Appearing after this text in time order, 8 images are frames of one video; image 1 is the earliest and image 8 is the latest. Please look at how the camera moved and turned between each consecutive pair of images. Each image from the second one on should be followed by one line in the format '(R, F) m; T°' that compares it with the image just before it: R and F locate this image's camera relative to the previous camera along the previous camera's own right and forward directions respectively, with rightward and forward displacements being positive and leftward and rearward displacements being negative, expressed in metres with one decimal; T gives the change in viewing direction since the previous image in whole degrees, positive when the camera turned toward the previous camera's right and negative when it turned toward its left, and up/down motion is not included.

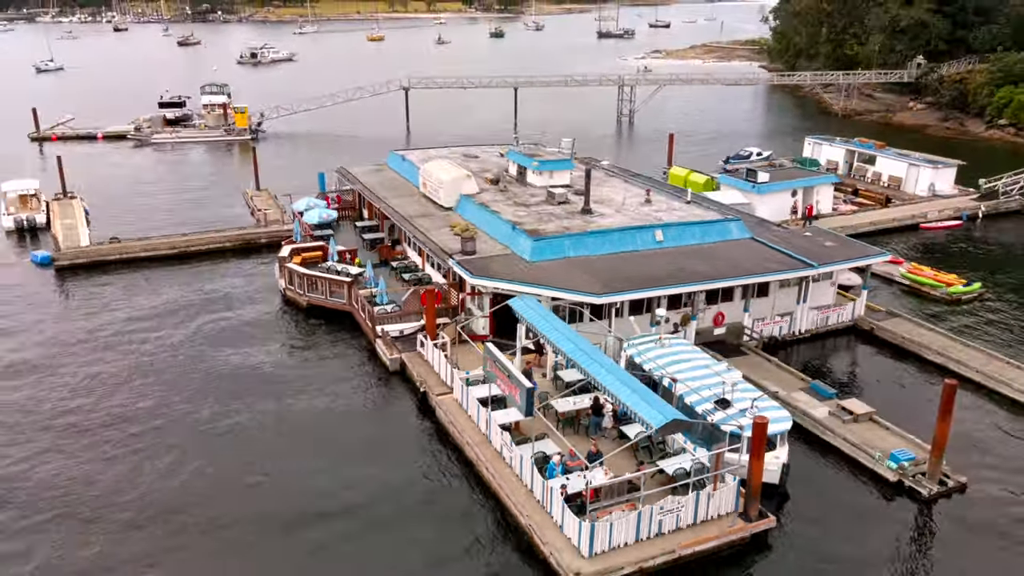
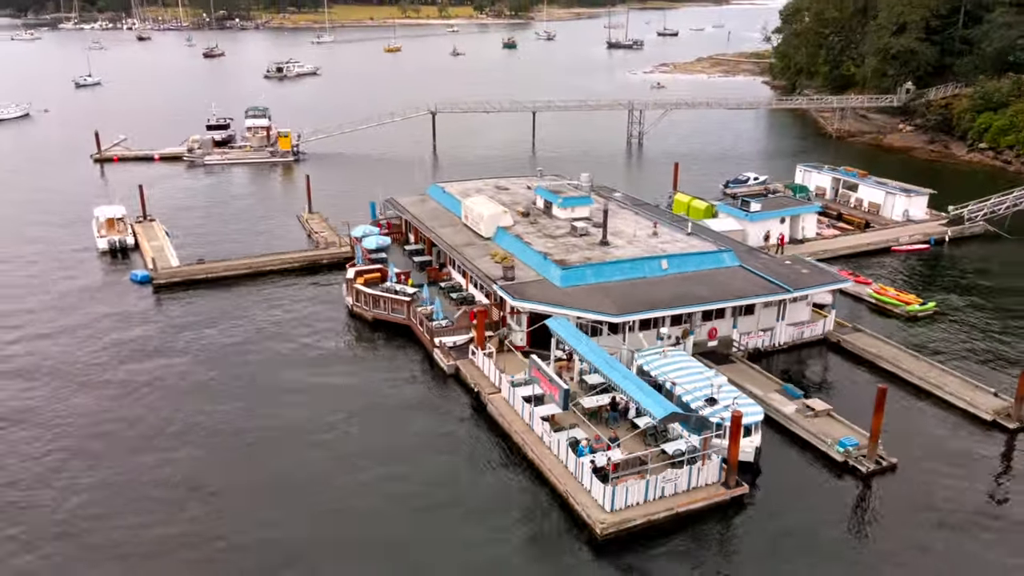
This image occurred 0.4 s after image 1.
(-0.5, -3.4) m; -1°
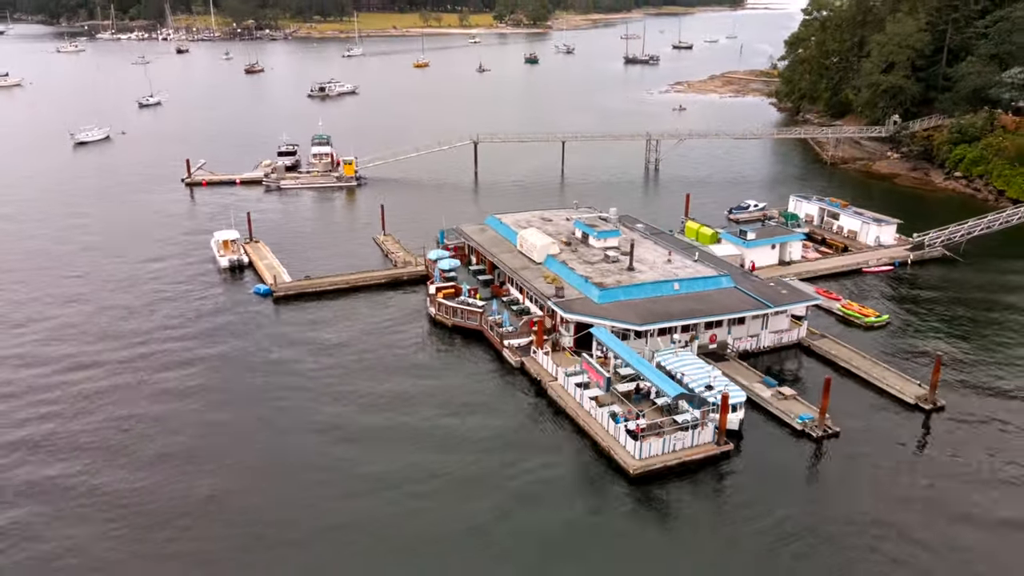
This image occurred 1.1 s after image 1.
(-1.1, -6.1) m; -1°
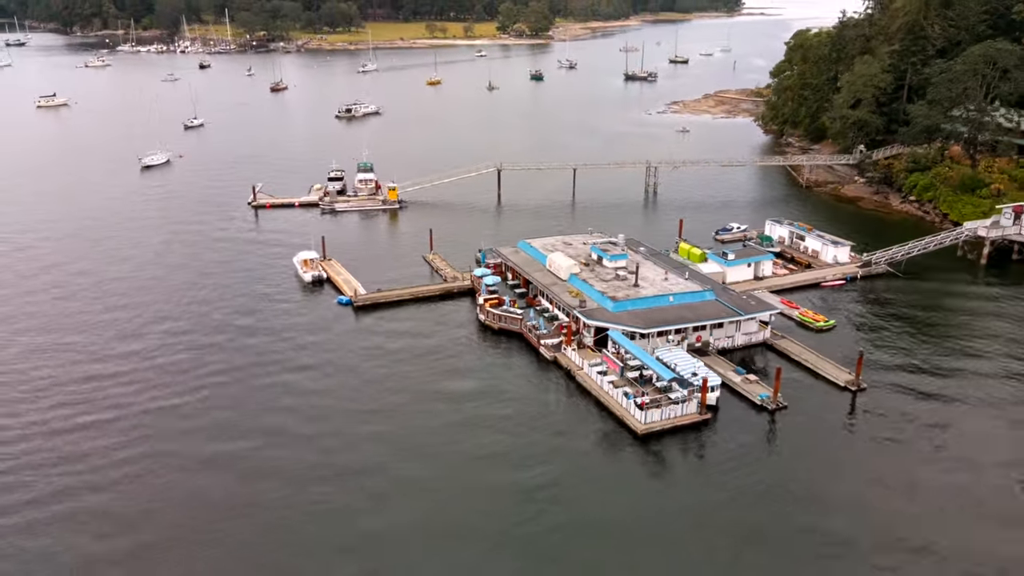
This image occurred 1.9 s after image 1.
(-1.4, -7.8) m; 0°
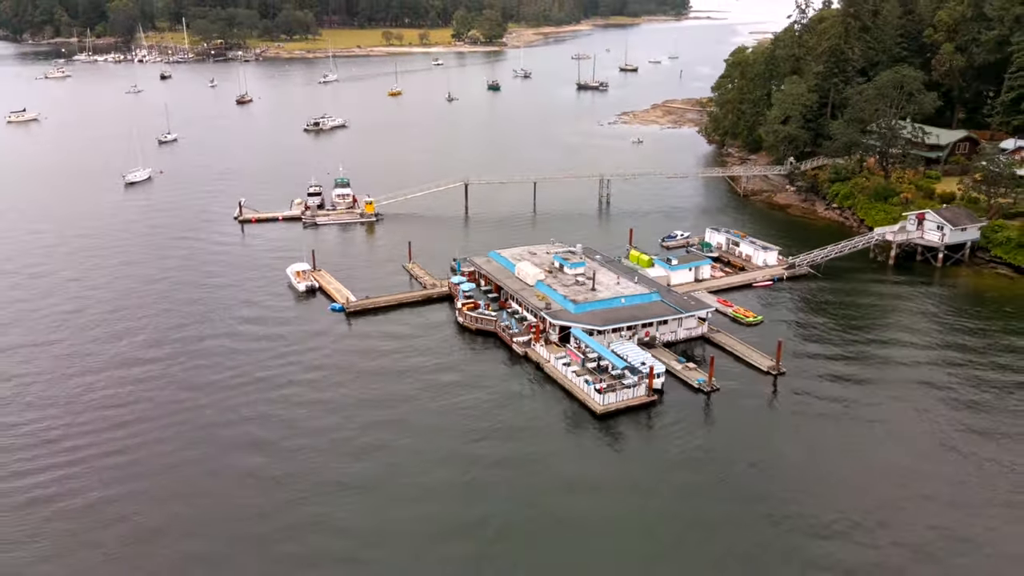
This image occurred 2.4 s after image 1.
(-0.9, -5.4) m; +3°
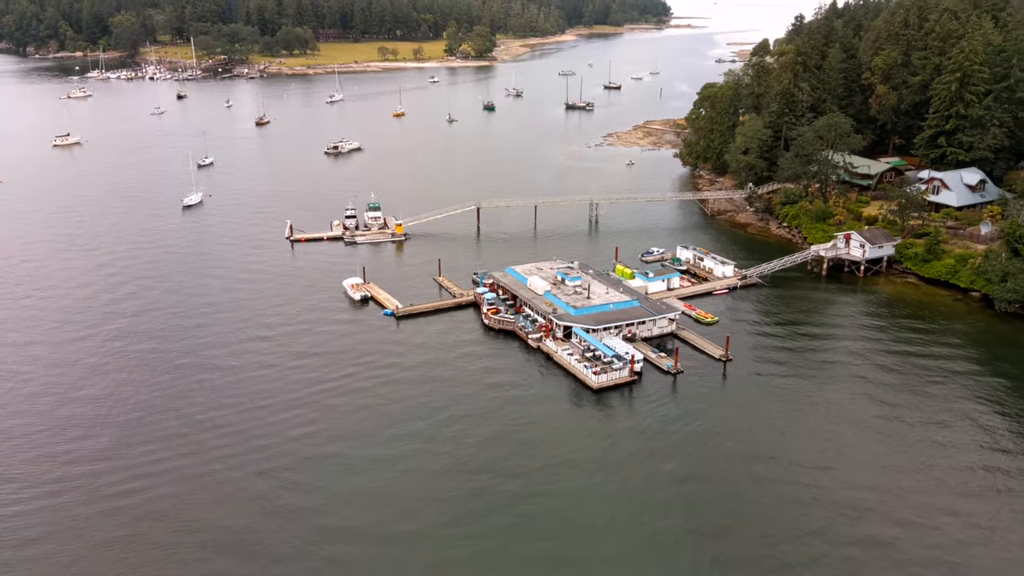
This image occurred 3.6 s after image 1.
(-1.8, -11.9) m; +1°
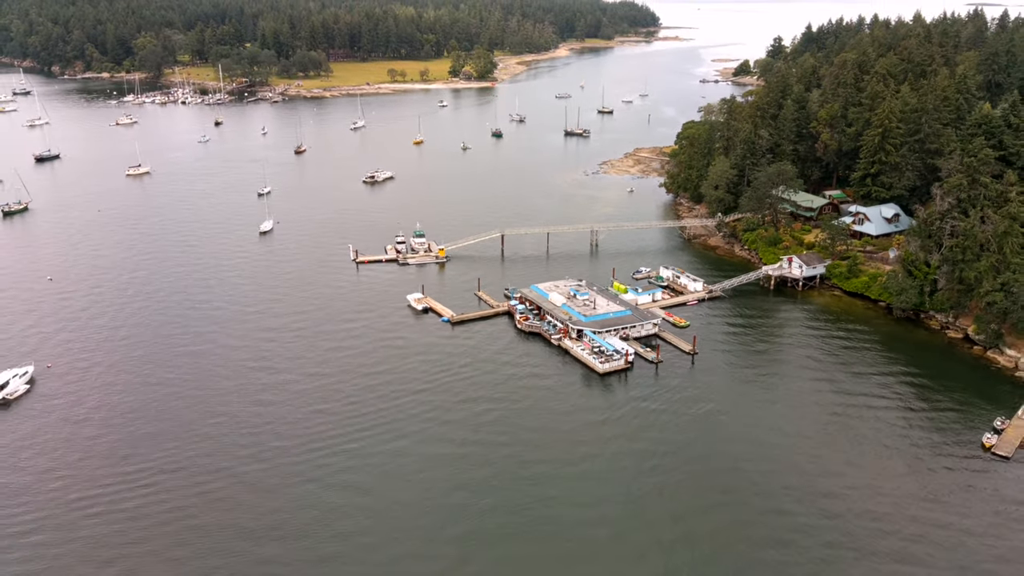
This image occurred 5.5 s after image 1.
(-3.0, -18.8) m; +1°
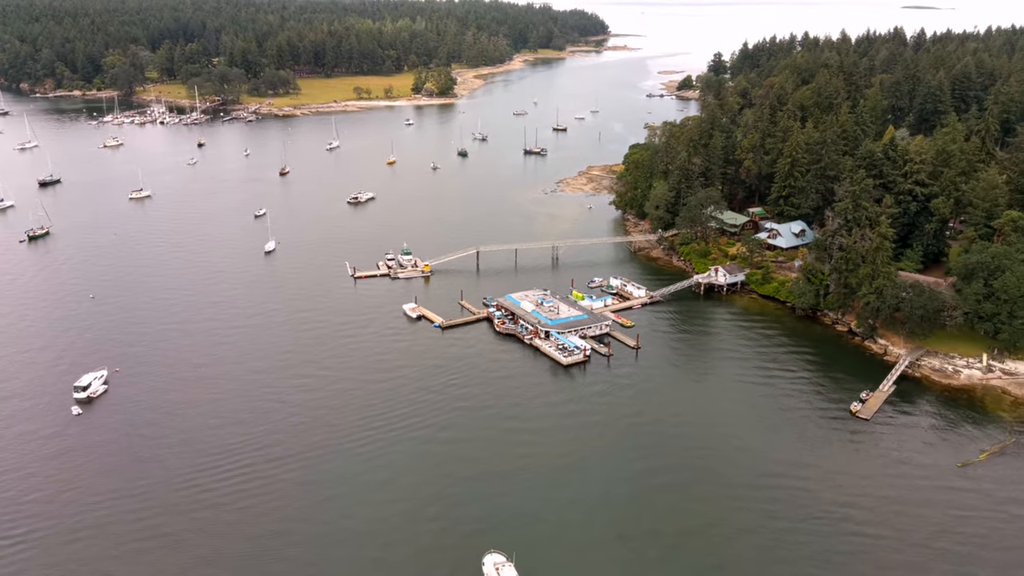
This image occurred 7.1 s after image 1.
(-2.4, -16.5) m; +3°
